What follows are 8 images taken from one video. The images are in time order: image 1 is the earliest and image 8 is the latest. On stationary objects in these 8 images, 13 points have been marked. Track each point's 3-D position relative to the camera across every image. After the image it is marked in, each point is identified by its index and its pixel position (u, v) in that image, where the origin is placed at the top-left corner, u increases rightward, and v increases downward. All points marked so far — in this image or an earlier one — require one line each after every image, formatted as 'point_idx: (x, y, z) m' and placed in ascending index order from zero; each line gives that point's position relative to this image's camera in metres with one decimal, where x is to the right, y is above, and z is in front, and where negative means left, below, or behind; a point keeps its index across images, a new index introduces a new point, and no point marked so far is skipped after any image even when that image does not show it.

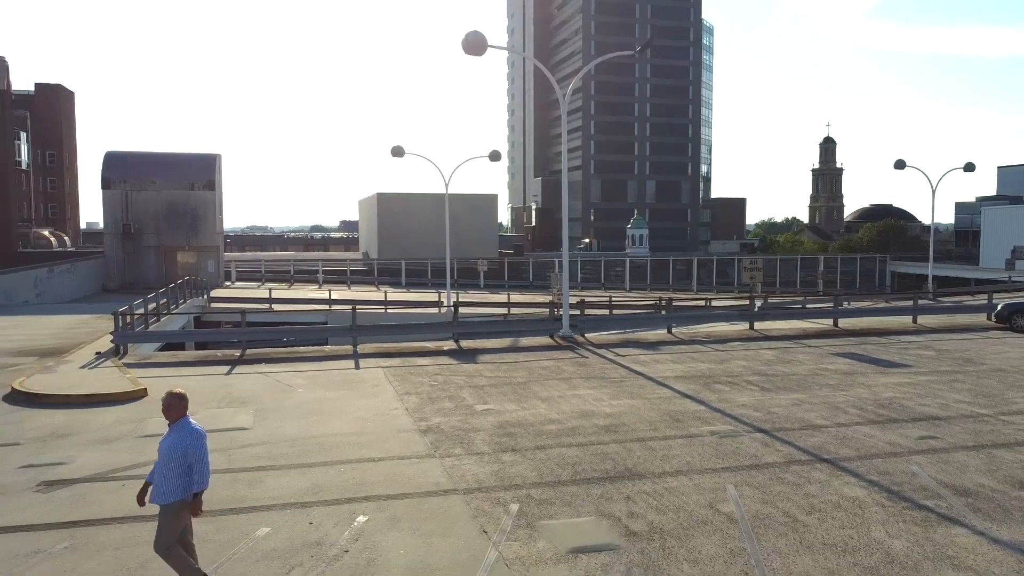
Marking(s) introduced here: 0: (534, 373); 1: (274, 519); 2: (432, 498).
0: (+0.4, -1.4, +13.5) m
1: (-2.0, -1.9, +6.8) m
2: (-0.7, -1.8, +7.3) m
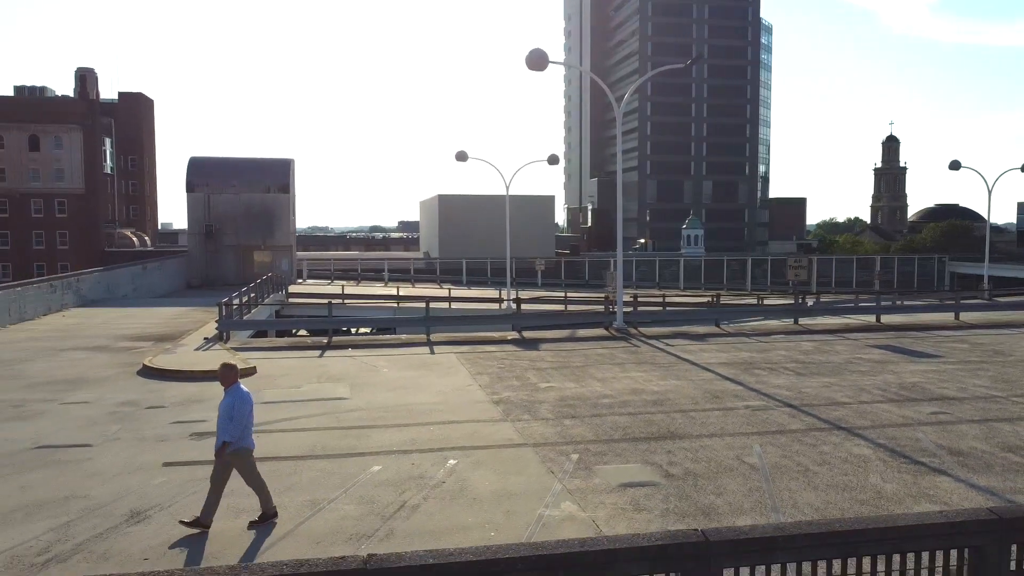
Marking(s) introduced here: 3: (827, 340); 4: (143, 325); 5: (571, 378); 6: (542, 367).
0: (+1.5, -1.3, +15.0) m
1: (-1.3, -1.8, +8.5) m
2: (0.0, -1.7, +8.9) m
3: (+6.8, -1.1, +17.7) m
4: (-8.9, -0.9, +19.9) m
5: (+1.0, -1.4, +13.2) m
6: (+0.5, -1.3, +14.2) m
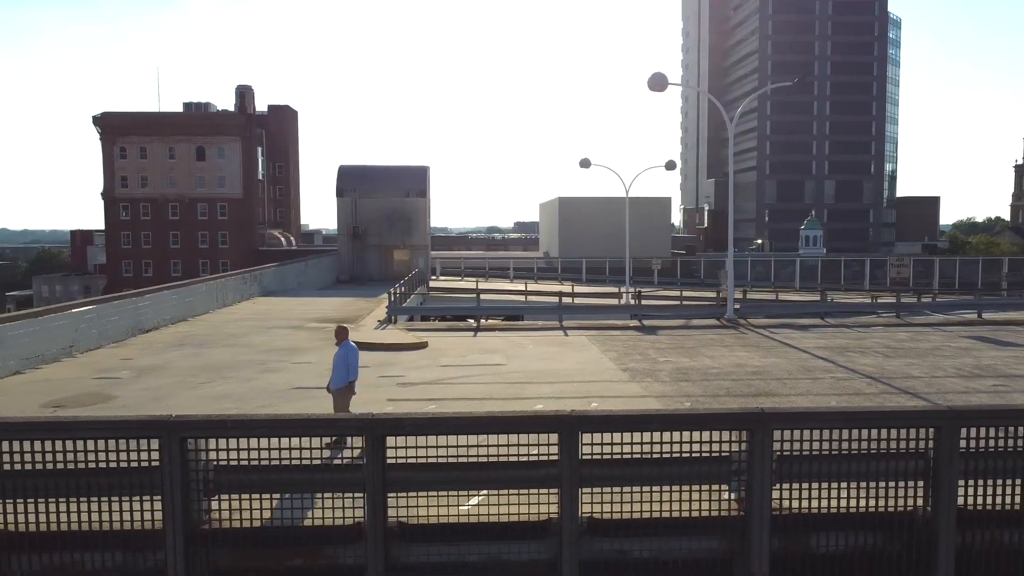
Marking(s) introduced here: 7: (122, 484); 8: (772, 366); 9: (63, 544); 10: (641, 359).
0: (+4.1, -1.1, +17.6) m
1: (+0.4, -1.6, +11.4) m
2: (+1.8, -1.6, +11.7) m
3: (+9.8, -1.0, +19.5) m
4: (-5.5, -0.6, +23.8) m
5: (+3.4, -1.3, +15.8) m
6: (+3.1, -1.2, +16.8) m
7: (-3.0, -1.5, +6.3) m
8: (+4.6, -1.4, +14.4) m
9: (-3.5, -2.0, +6.3) m
10: (+2.4, -1.3, +15.3) m
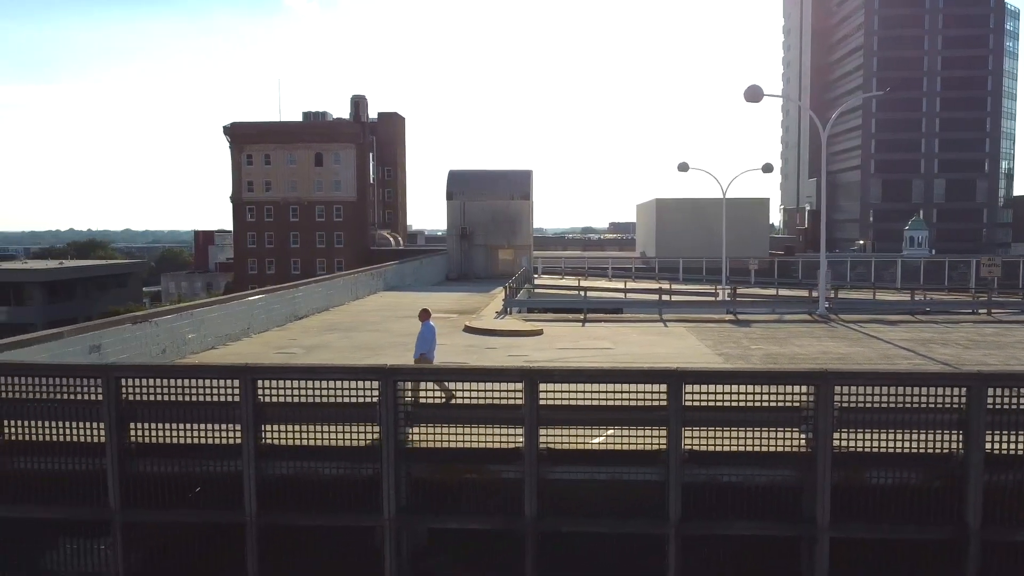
0: (+6.6, -1.1, +19.2) m
1: (+2.2, -1.5, +13.5) m
2: (+3.6, -1.5, +13.6) m
3: (+12.4, -1.0, +20.5) m
4: (-2.2, -0.5, +26.5) m
5: (+5.7, -1.2, +17.5) m
6: (+5.5, -1.1, +18.6) m
7: (-1.7, -1.4, +8.8) m
8: (+6.7, -1.3, +16.0) m
9: (-2.2, -1.8, +8.9) m
10: (+4.7, -1.2, +17.2) m
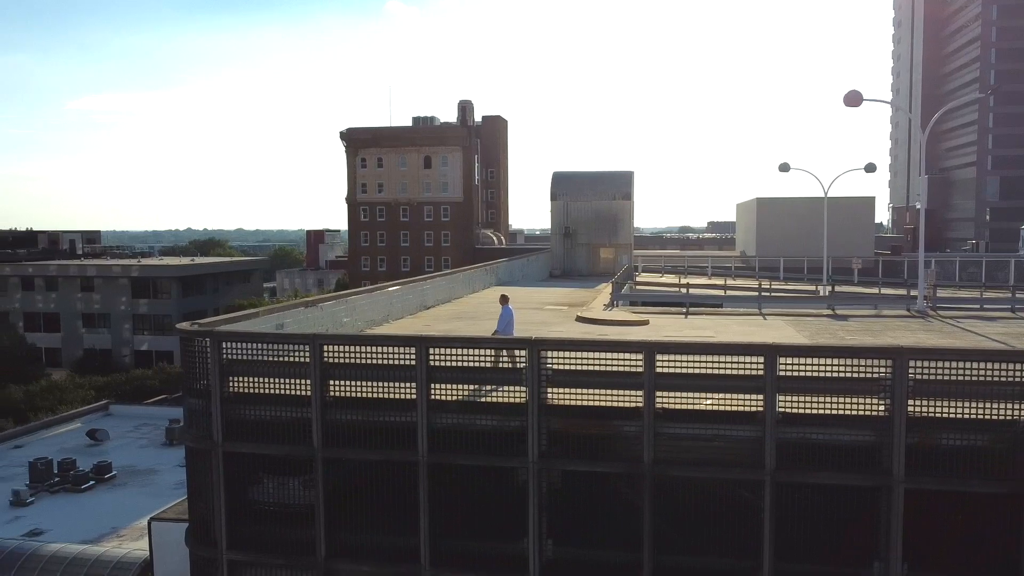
0: (+9.3, -1.0, +20.3) m
1: (+4.3, -1.3, +15.2) m
2: (+5.7, -1.3, +15.1) m
3: (+15.3, -0.9, +20.9) m
4: (+1.4, -0.3, +28.6) m
5: (+8.2, -1.1, +18.8) m
6: (+8.2, -1.0, +19.8) m
7: (-0.1, -1.2, +11.0) m
8: (+9.1, -1.2, +17.2) m
9: (-0.6, -1.6, +11.1) m
10: (+7.2, -1.1, +18.5) m
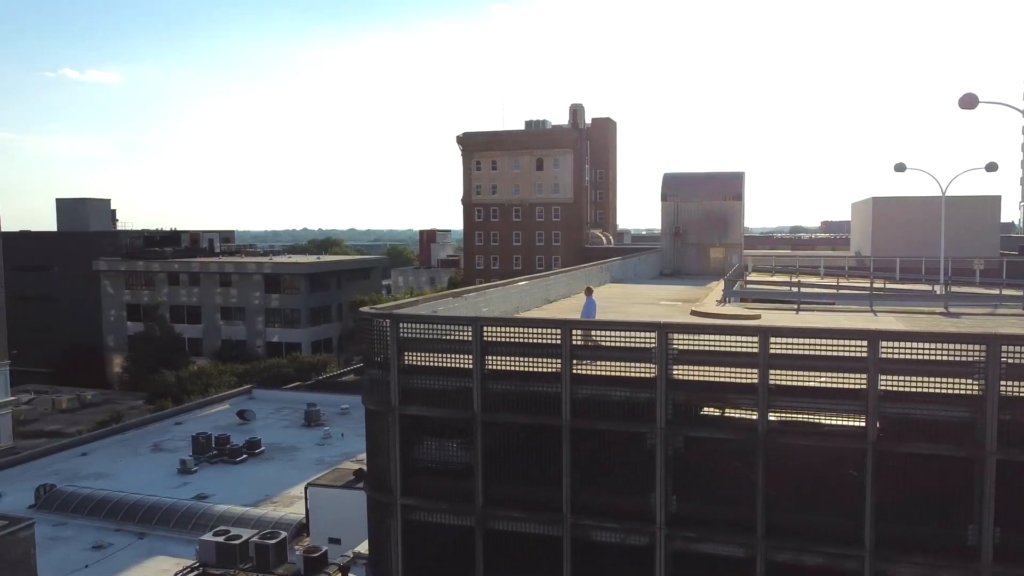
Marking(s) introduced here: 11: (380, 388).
0: (+12.5, -0.9, +21.0) m
1: (+6.9, -1.3, +16.5) m
2: (+8.2, -1.3, +16.3) m
3: (+18.5, -0.9, +20.8) m
4: (+5.7, -0.2, +30.2) m
5: (+11.2, -1.0, +19.6) m
6: (+11.3, -0.9, +20.6) m
7: (+1.9, -1.1, +12.9) m
8: (+11.8, -1.1, +17.9) m
9: (+1.5, -1.5, +13.0) m
10: (+10.1, -1.0, +19.4) m
11: (-2.3, -1.7, +14.3) m
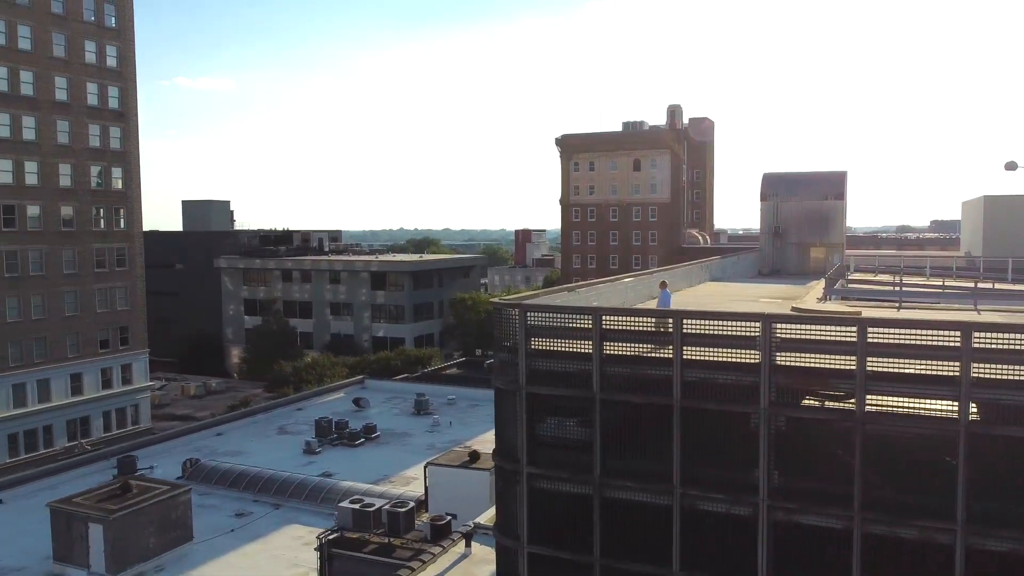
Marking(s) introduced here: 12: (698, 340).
0: (+15.4, -0.9, +21.2) m
1: (+9.3, -1.2, +17.3) m
2: (+10.6, -1.2, +16.9) m
3: (+21.3, -1.0, +20.3) m
4: (+9.6, -0.1, +31.0) m
5: (+13.9, -1.0, +19.9) m
6: (+14.1, -0.9, +21.0) m
7: (+4.0, -1.0, +14.3) m
8: (+14.4, -1.1, +18.1) m
9: (+3.5, -1.4, +14.5) m
10: (+12.8, -1.0, +19.9) m
11: (-0.1, -1.6, +16.2) m
12: (+3.3, -0.9, +14.5) m
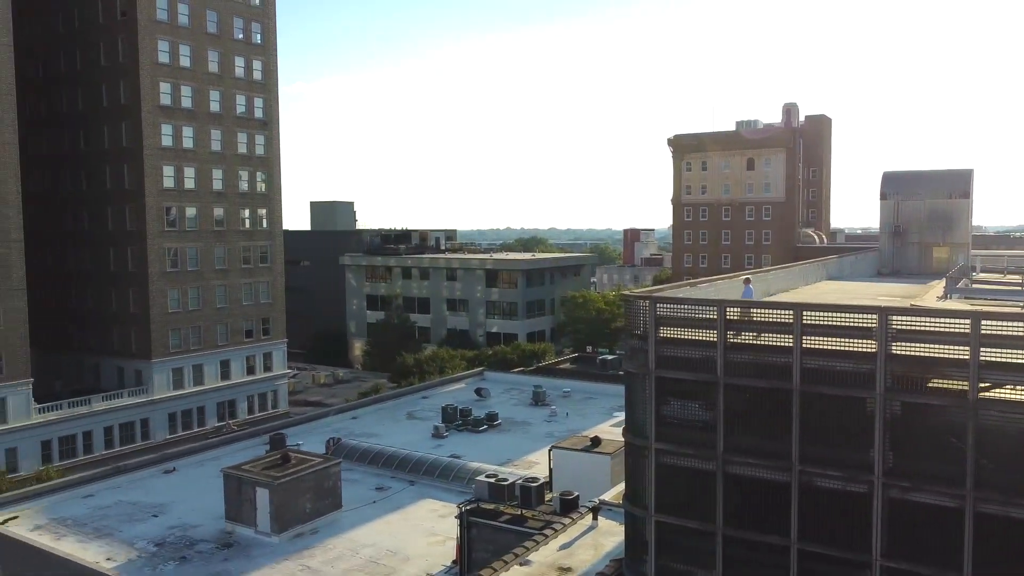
0: (+18.7, -0.9, +20.9) m
1: (+12.2, -1.1, +17.9) m
2: (+13.5, -1.2, +17.3) m
3: (+24.5, -1.0, +19.4) m
4: (+14.3, -0.1, +31.4) m
5: (+17.1, -1.0, +19.9) m
6: (+17.5, -0.9, +20.9) m
7: (+6.5, -0.9, +15.5) m
8: (+17.3, -1.1, +18.1) m
9: (+6.1, -1.3, +15.8) m
10: (+16.1, -1.0, +20.0) m
11: (+2.8, -1.5, +17.9) m
12: (+5.9, -0.8, +15.9) m
